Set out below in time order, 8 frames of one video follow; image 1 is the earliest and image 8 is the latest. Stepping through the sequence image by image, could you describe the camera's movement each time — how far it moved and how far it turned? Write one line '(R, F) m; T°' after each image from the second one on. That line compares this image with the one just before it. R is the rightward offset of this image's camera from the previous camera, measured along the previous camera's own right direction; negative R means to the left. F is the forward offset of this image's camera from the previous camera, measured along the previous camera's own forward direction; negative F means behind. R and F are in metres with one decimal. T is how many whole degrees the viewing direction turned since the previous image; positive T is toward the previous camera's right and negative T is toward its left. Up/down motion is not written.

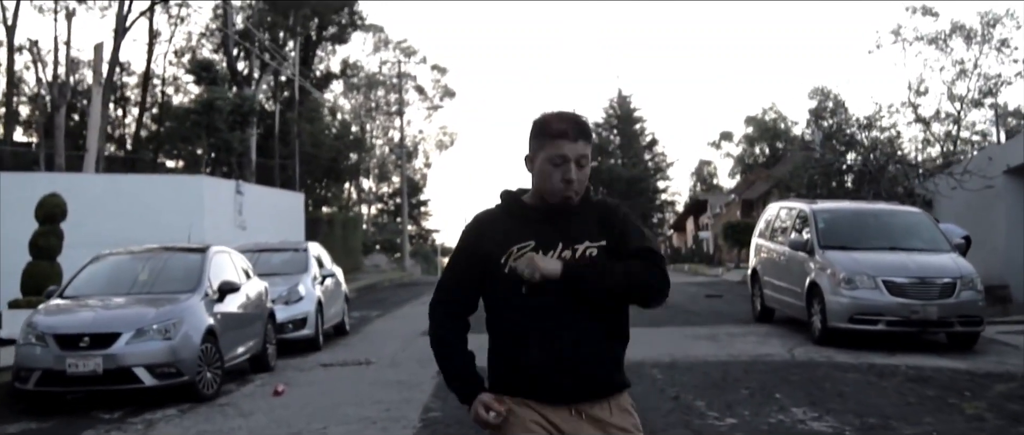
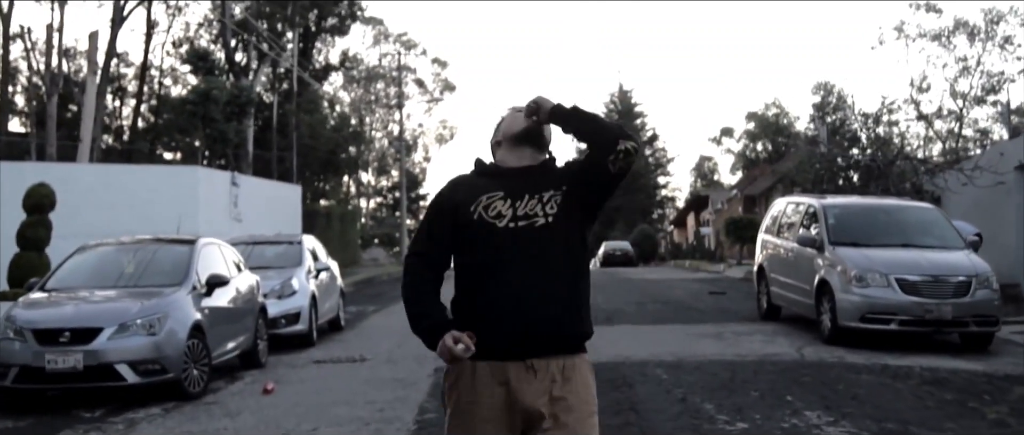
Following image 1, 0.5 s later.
(0.0, +0.5) m; 0°
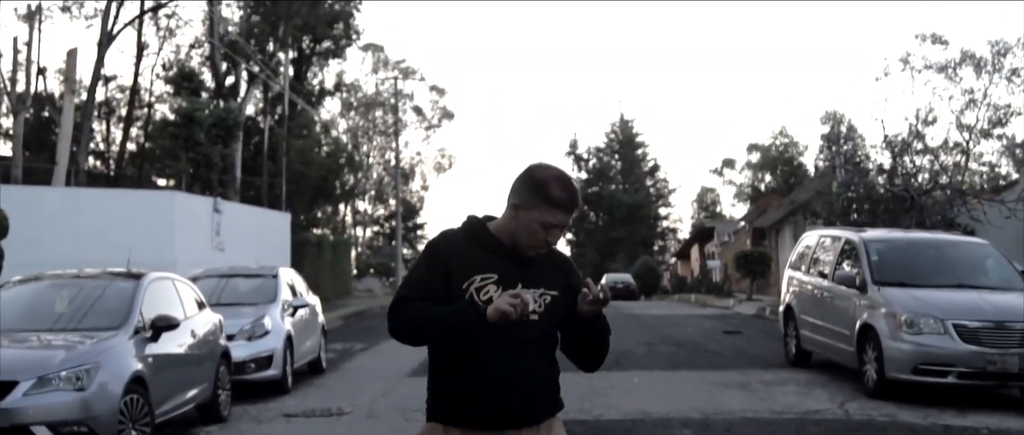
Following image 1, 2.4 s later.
(0.0, +1.7) m; 0°
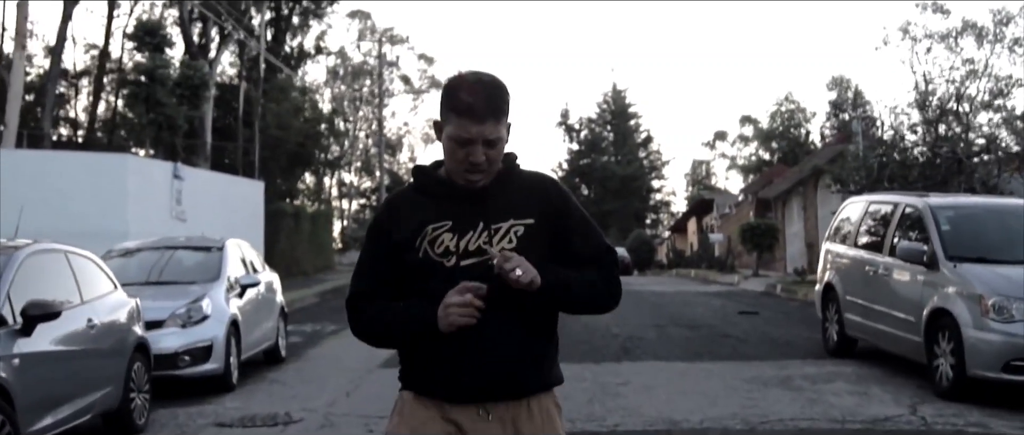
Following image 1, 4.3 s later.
(0.0, +2.4) m; +1°
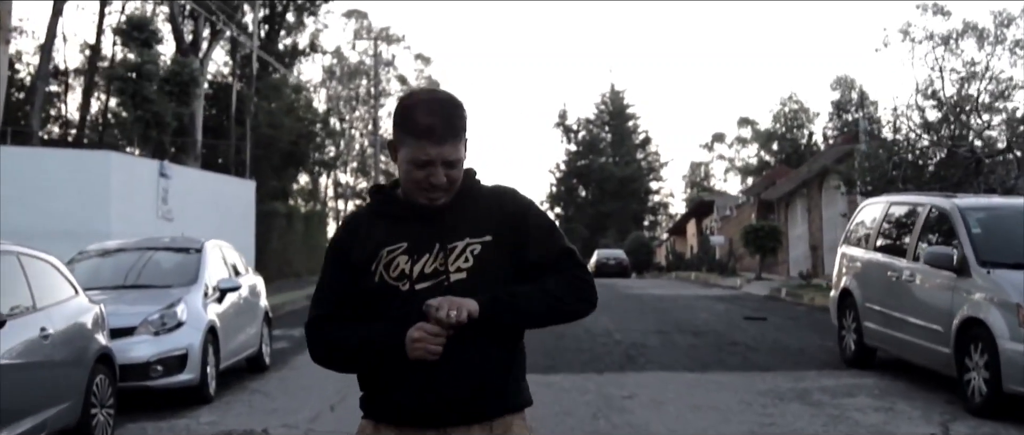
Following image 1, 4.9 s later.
(0.0, +0.8) m; 0°
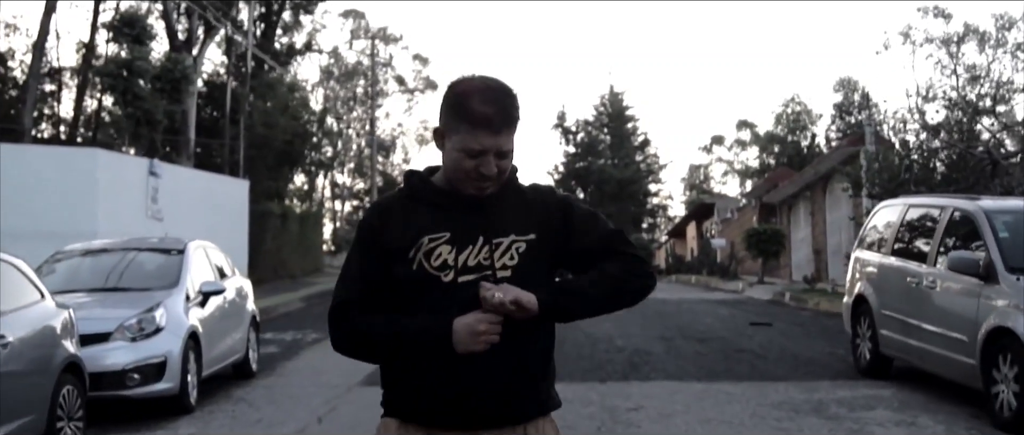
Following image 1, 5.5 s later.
(0.0, +0.6) m; 0°
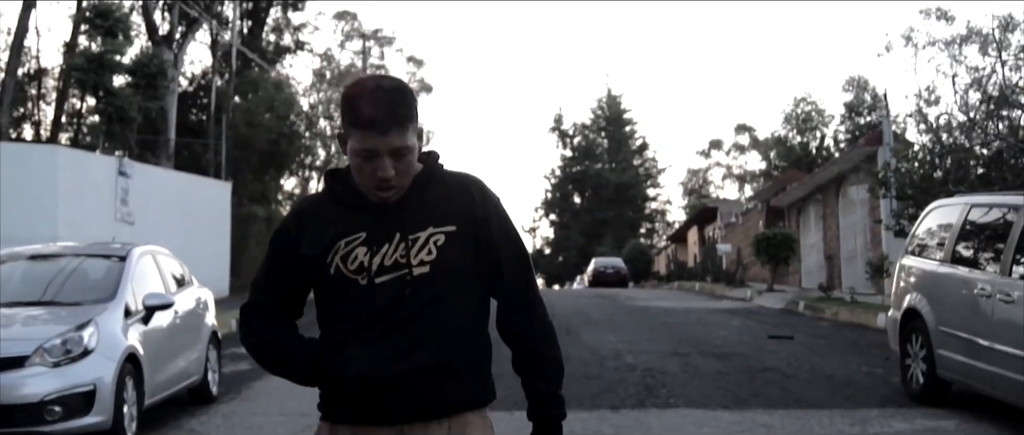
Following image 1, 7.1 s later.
(0.0, +1.6) m; 0°
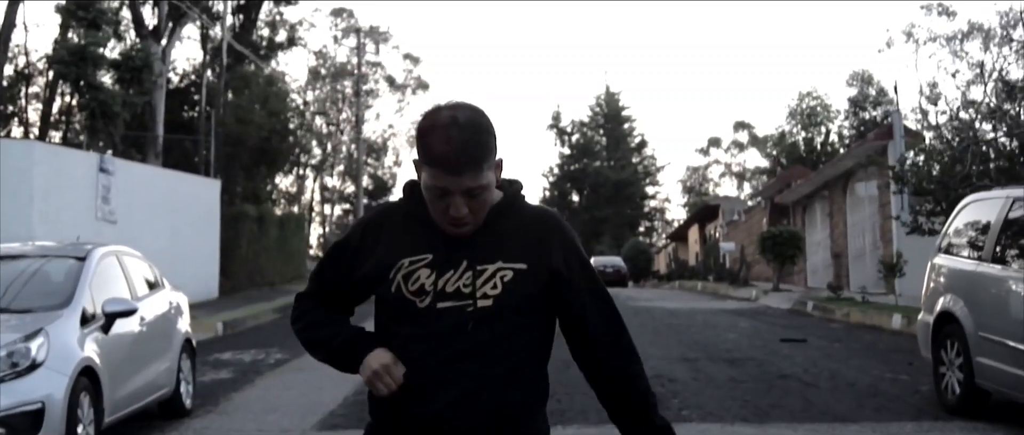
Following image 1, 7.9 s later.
(0.0, +0.9) m; 0°
